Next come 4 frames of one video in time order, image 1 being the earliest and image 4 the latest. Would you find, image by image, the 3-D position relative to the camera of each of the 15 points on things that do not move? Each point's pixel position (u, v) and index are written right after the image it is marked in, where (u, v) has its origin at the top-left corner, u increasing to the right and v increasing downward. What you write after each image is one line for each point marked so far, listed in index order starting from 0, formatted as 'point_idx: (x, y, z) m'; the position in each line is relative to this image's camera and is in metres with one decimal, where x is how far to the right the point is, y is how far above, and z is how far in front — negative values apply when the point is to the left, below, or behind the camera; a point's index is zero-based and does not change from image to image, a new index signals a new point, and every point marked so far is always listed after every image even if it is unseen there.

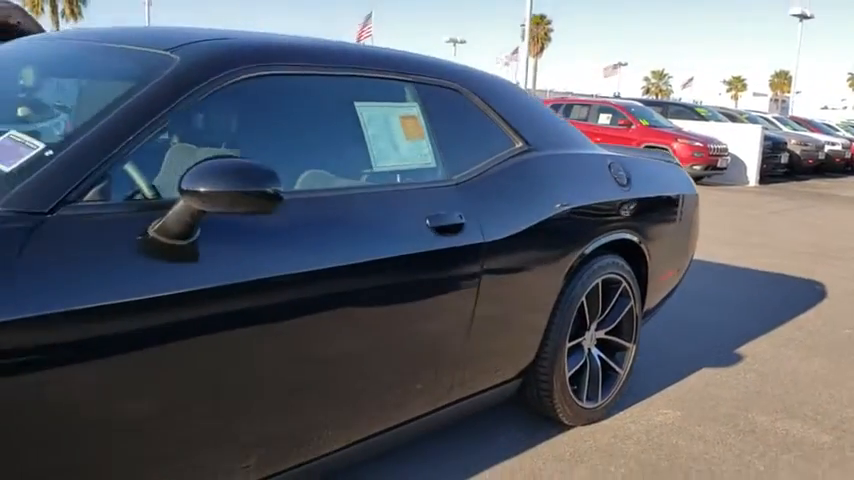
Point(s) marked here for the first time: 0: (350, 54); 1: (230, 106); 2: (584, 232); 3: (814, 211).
0: (-0.2, +0.6, +2.7) m
1: (-0.5, +0.4, +2.2) m
2: (+0.6, 0.0, +3.3) m
3: (+5.8, +0.4, +12.8) m
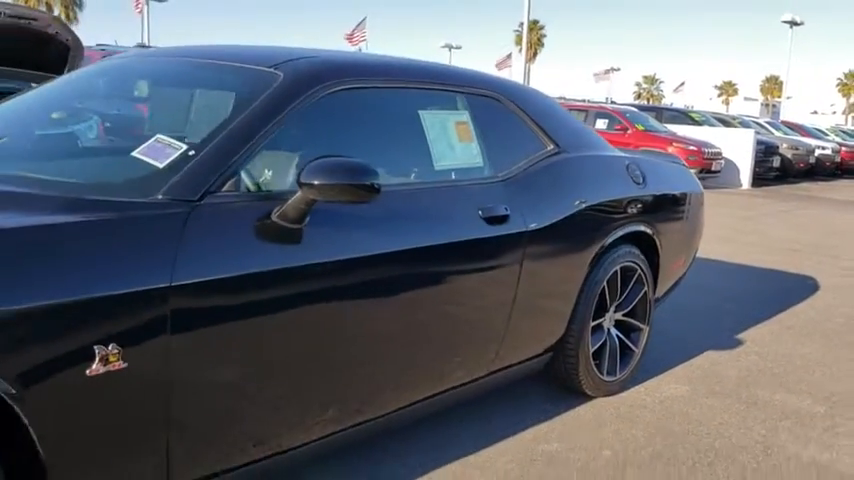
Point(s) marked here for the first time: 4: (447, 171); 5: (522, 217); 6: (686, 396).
0: (-0.1, +0.6, +3.1) m
1: (-0.3, +0.4, +2.6) m
2: (+0.8, +0.1, +3.7) m
3: (+5.9, +0.4, +13.3) m
4: (+0.1, +0.2, +3.0) m
5: (+0.4, +0.1, +3.2) m
6: (+1.2, -0.7, +4.0) m
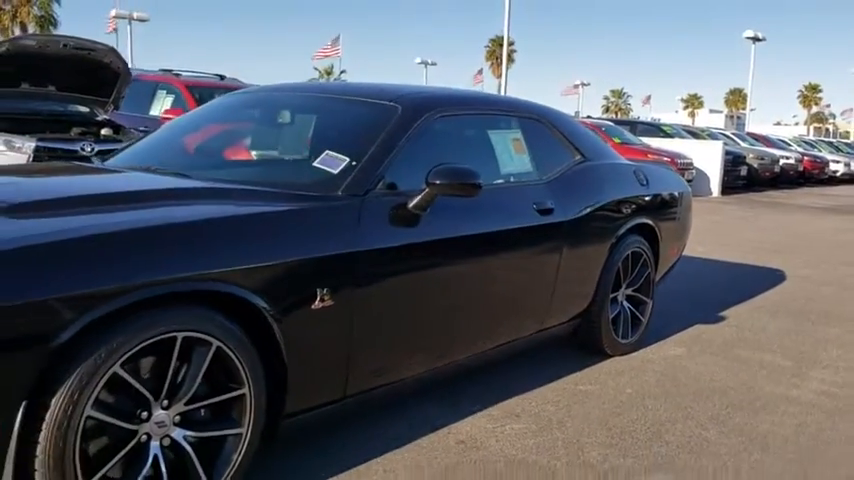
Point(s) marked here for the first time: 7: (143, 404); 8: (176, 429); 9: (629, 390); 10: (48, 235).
0: (+0.3, +0.7, +4.1) m
1: (0.0, +0.5, +3.6) m
2: (+1.1, +0.1, +4.7) m
3: (+5.9, +0.4, +14.4) m
4: (+0.4, +0.3, +4.0) m
5: (+0.7, +0.1, +4.2) m
6: (+1.5, -0.7, +5.0) m
7: (-0.8, -0.5, +2.5) m
8: (-0.7, -0.6, +2.6) m
9: (+1.0, -0.8, +4.3) m
10: (-1.0, 0.0, +2.3) m
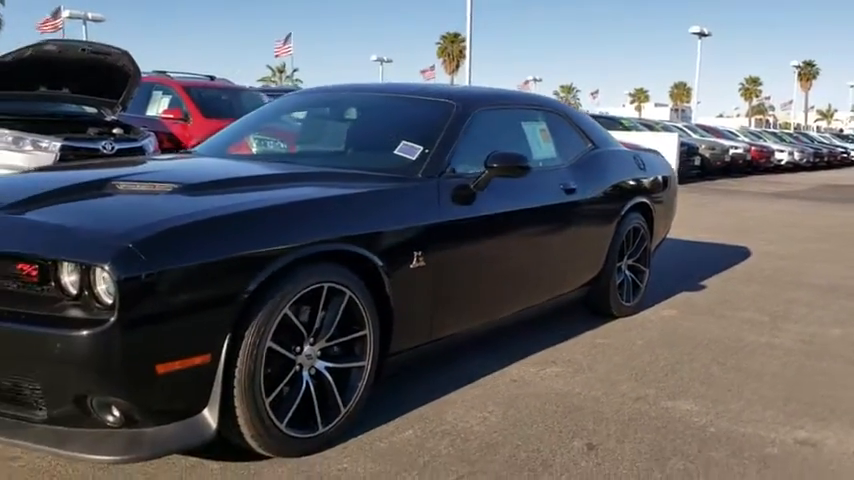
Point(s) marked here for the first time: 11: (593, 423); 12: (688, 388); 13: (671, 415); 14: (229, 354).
0: (+0.5, +0.8, +4.8) m
1: (+0.3, +0.6, +4.3) m
2: (+1.3, +0.3, +5.4) m
3: (+5.5, +0.7, +15.4) m
4: (+0.6, +0.4, +4.7) m
5: (+0.9, +0.3, +4.9) m
6: (+1.7, -0.5, +5.7) m
7: (-0.5, -0.4, +3.1) m
8: (-0.4, -0.5, +3.2) m
9: (+1.3, -0.6, +5.0) m
10: (-0.7, +0.1, +2.9) m
11: (+0.7, -0.8, +3.7) m
12: (+1.3, -0.7, +4.2) m
13: (+1.1, -0.8, +3.8) m
14: (-0.7, -0.4, +2.8) m
